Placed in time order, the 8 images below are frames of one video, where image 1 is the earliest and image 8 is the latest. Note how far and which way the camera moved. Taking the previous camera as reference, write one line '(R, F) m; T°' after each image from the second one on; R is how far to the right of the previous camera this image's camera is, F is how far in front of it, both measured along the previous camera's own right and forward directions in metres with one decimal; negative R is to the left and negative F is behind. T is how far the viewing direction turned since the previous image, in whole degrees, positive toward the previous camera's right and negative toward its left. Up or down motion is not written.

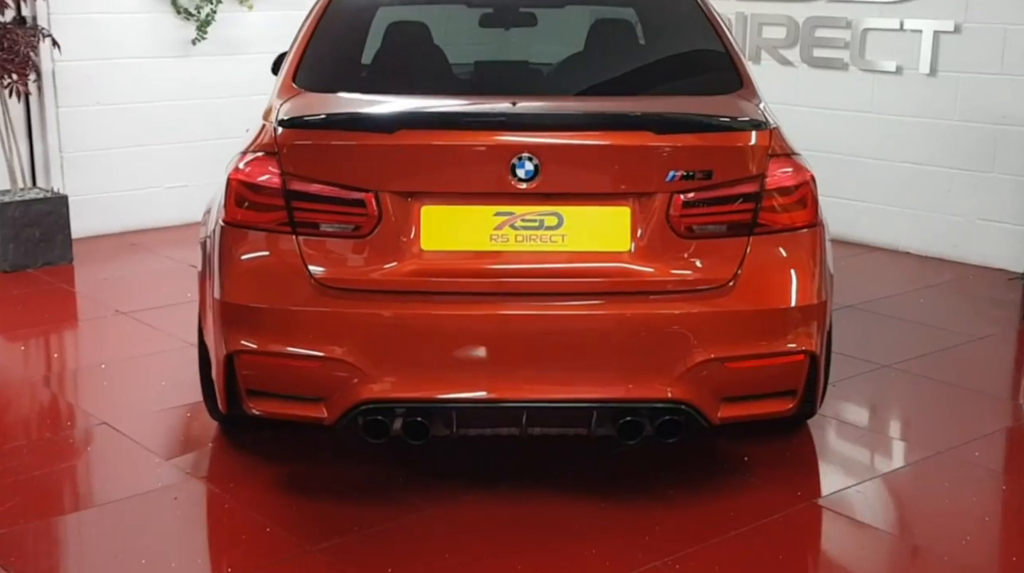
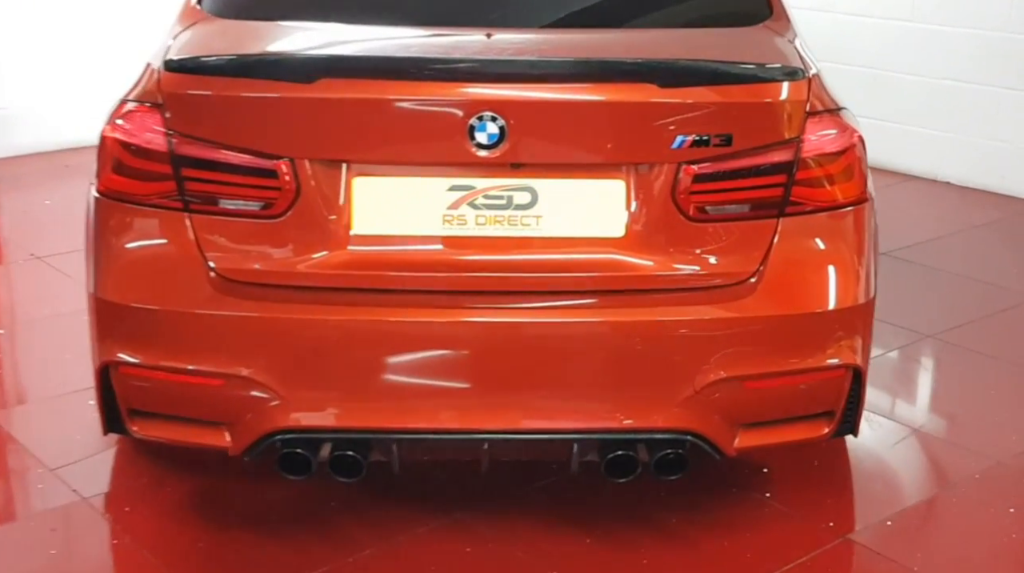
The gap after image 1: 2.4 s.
(+0.1, +0.6) m; 0°
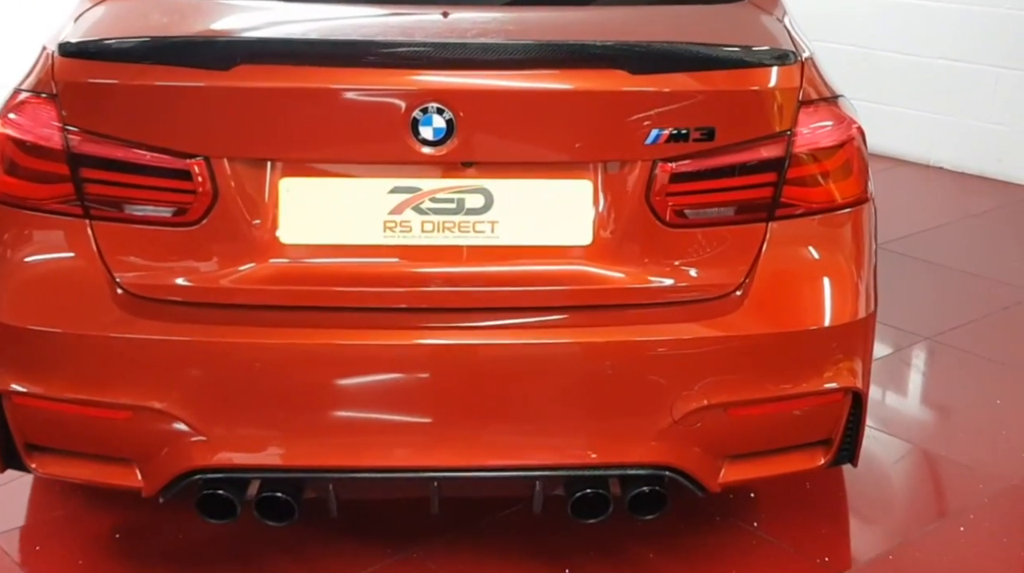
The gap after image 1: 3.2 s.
(0.0, +0.3) m; +1°
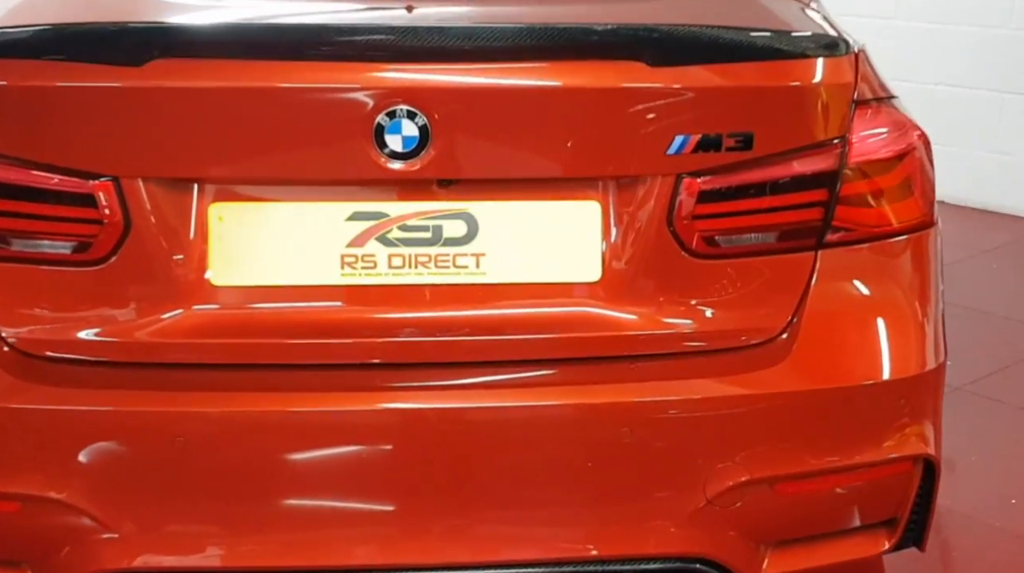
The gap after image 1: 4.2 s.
(0.0, +0.4) m; +2°
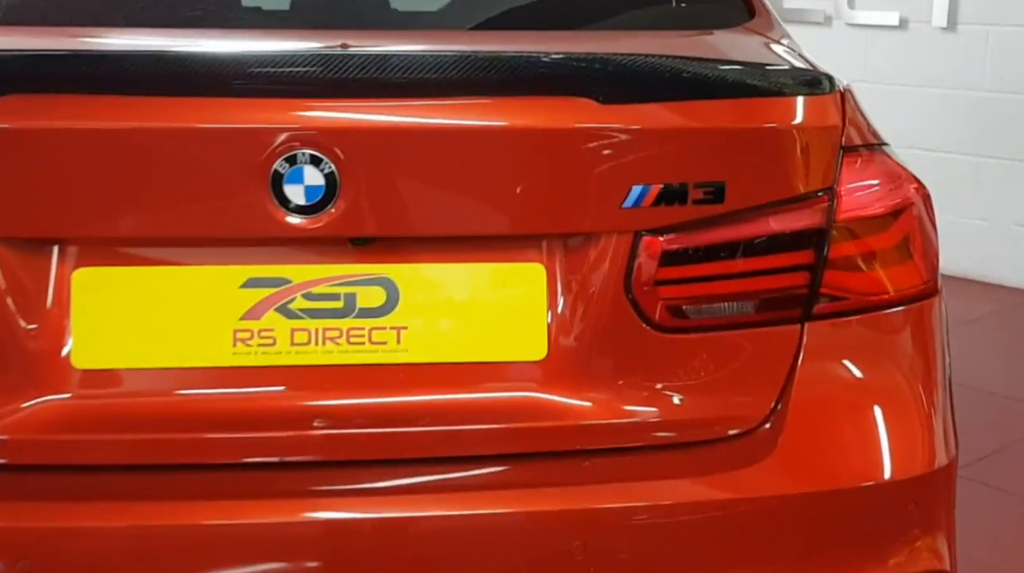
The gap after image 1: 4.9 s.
(0.0, +0.2) m; +1°
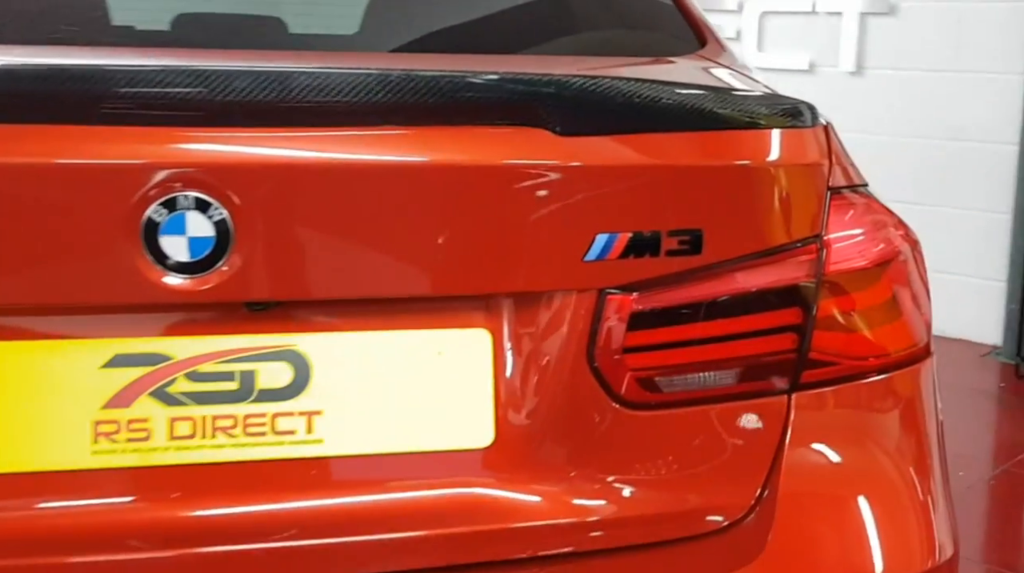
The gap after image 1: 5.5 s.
(0.0, +0.2) m; +5°
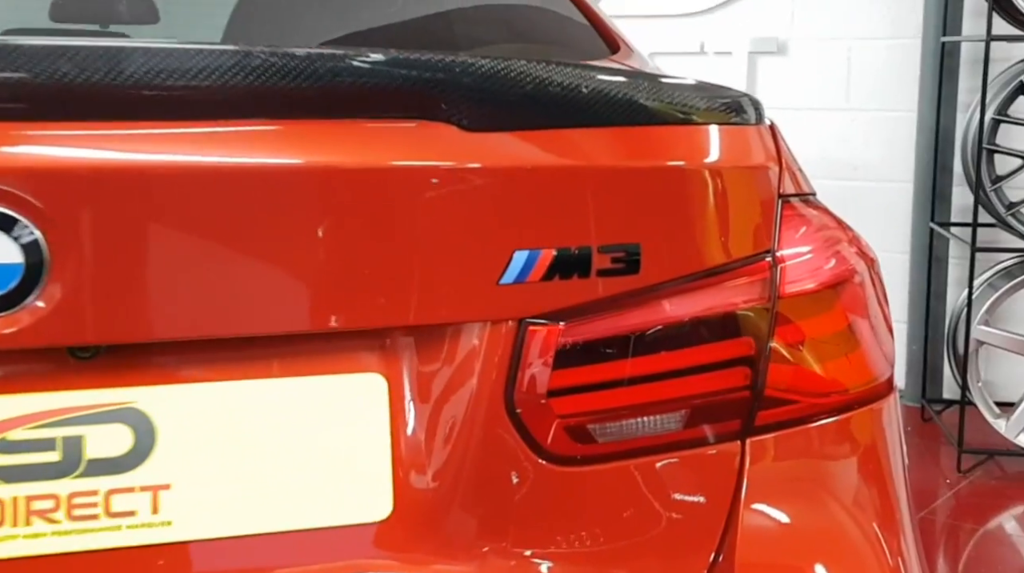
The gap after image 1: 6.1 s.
(0.0, +0.2) m; +5°
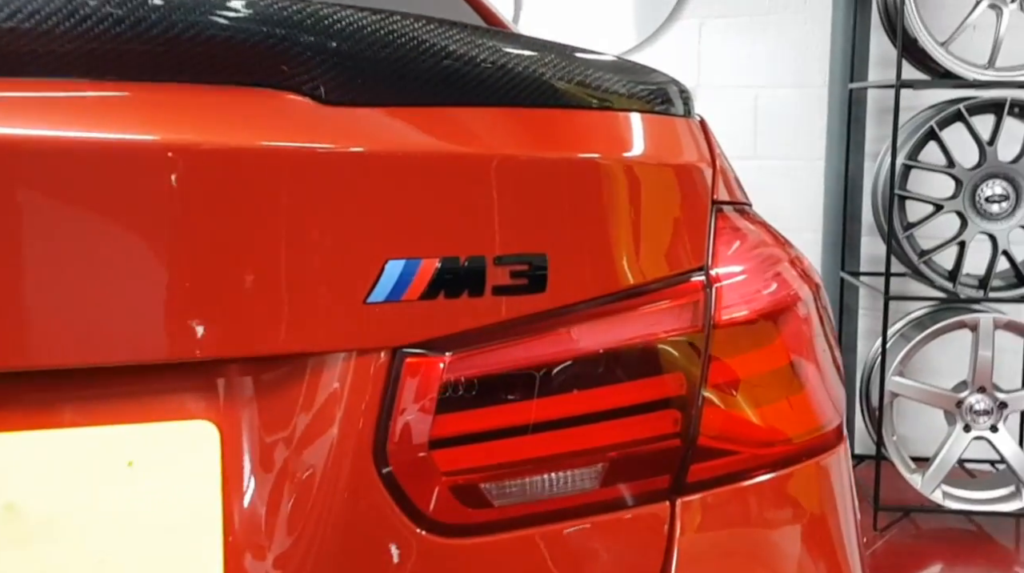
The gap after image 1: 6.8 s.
(0.0, +0.2) m; +4°
